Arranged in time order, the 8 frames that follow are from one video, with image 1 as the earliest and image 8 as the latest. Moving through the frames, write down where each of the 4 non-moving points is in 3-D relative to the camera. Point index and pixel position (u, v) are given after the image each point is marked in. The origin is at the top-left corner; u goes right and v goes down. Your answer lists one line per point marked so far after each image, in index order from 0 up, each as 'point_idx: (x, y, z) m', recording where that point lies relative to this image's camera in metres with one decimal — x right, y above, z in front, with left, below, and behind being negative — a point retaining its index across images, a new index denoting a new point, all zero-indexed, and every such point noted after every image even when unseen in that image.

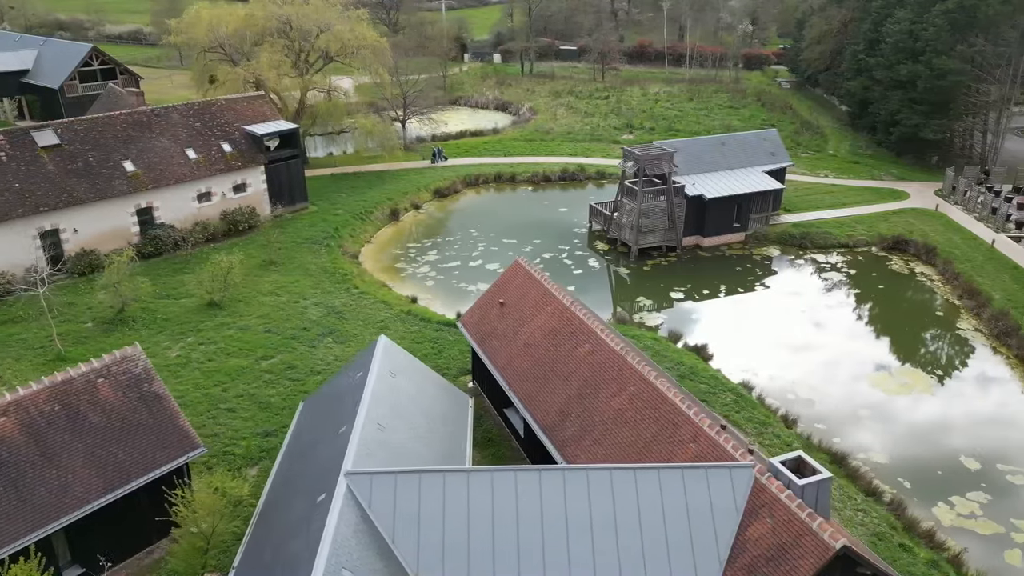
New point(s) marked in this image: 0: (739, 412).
0: (+4.8, -2.6, +19.0) m
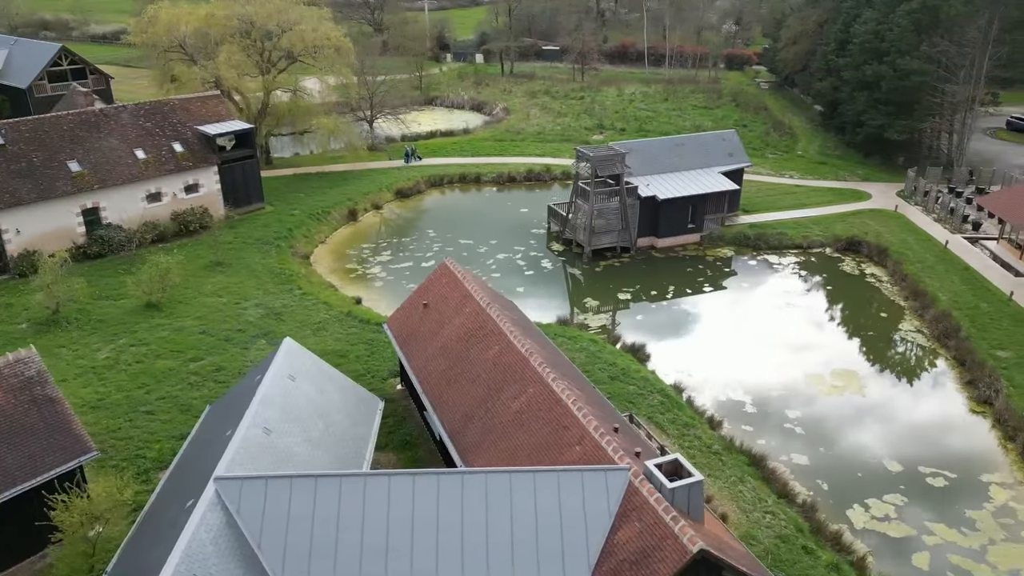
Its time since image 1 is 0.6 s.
0: (+3.2, -2.6, +19.0) m
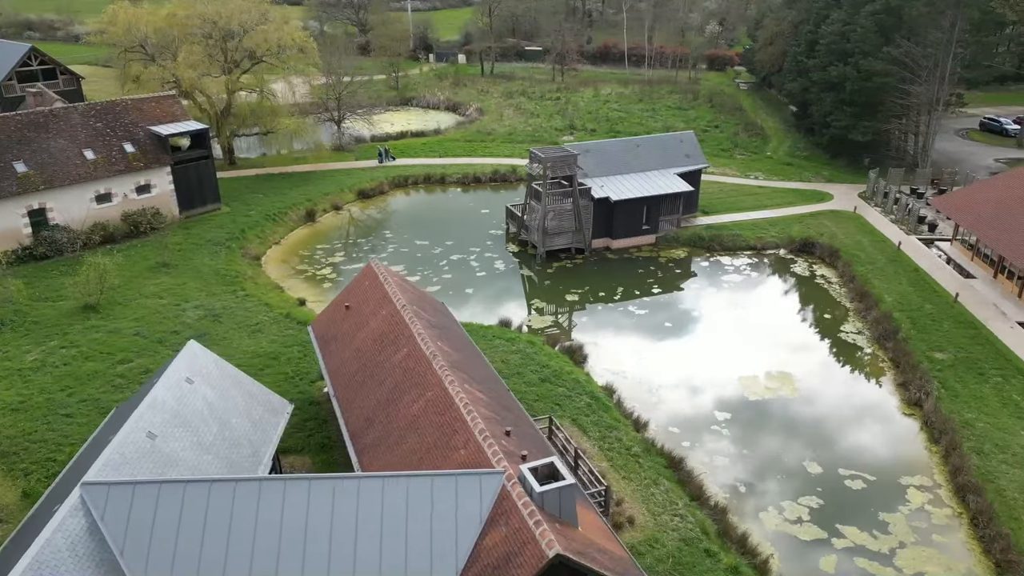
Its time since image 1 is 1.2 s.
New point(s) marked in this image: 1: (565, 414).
0: (+1.6, -2.7, +18.9) m
1: (+1.1, -2.6, +18.9) m
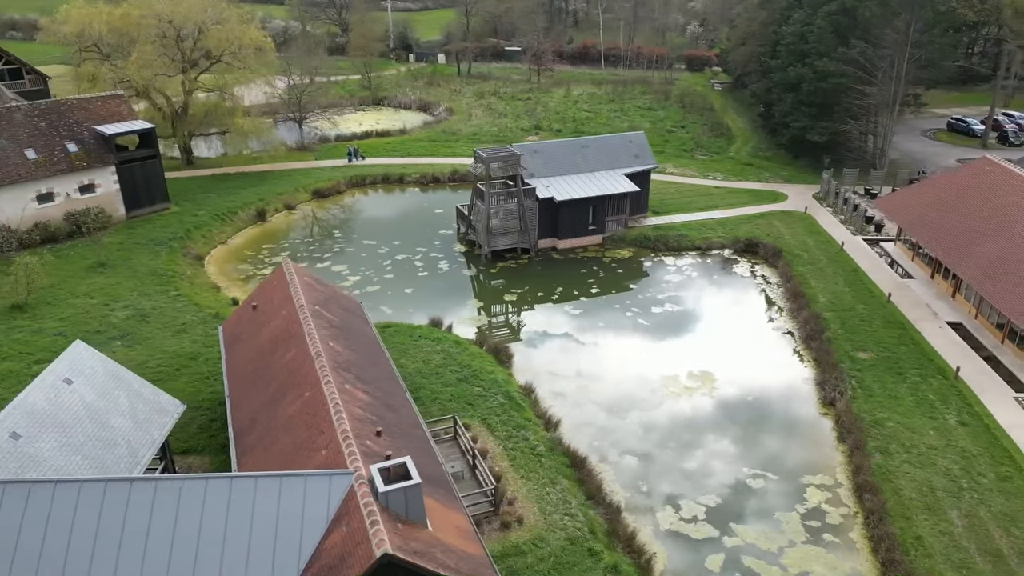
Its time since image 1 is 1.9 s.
0: (-0.3, -2.7, +18.9) m
1: (-0.8, -2.6, +18.9) m
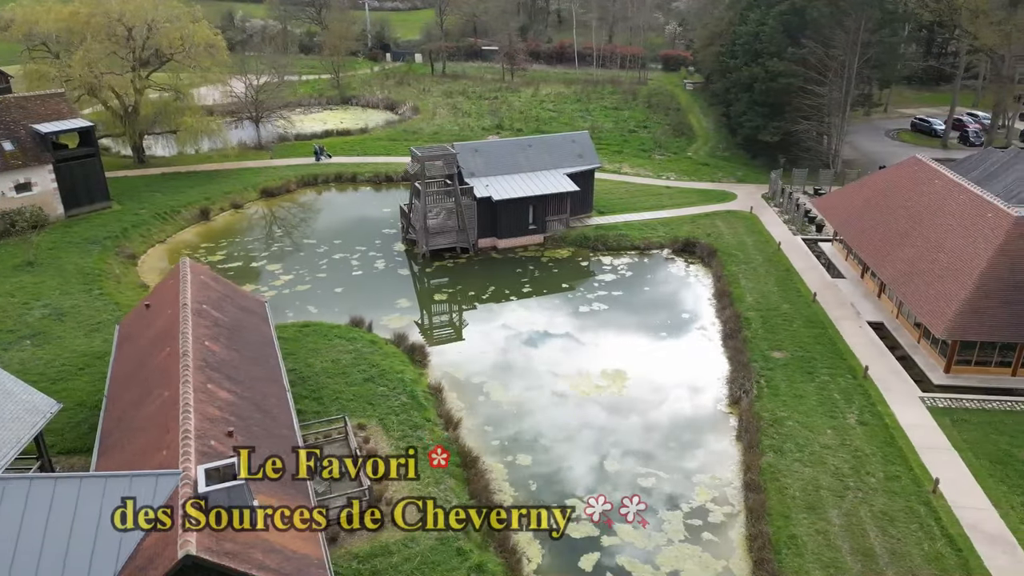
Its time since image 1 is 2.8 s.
0: (-2.4, -2.7, +18.9) m
1: (-2.9, -2.6, +18.9) m
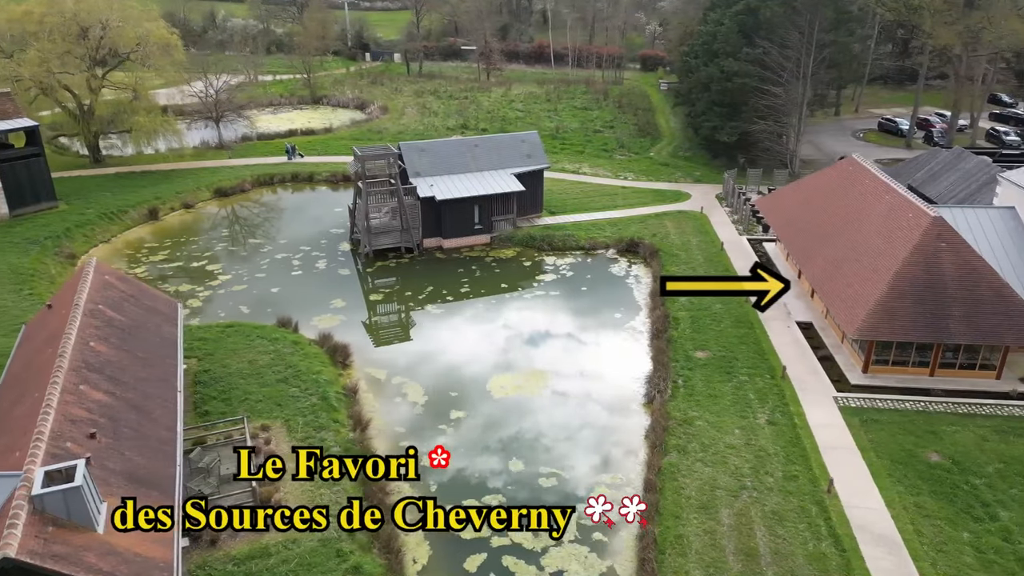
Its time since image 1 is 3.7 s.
0: (-4.3, -2.7, +18.8) m
1: (-4.8, -2.6, +18.8) m
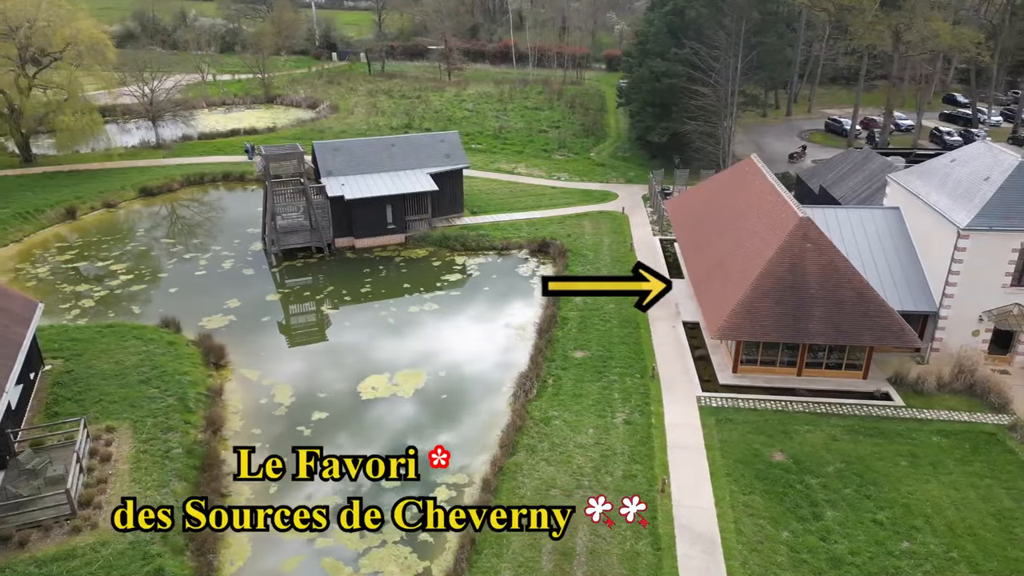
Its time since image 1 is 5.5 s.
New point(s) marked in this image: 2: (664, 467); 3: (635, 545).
0: (-7.3, -2.7, +18.8) m
1: (-7.8, -2.6, +18.7) m
2: (+2.9, -3.4, +17.4) m
3: (+2.0, -4.3, +15.0) m
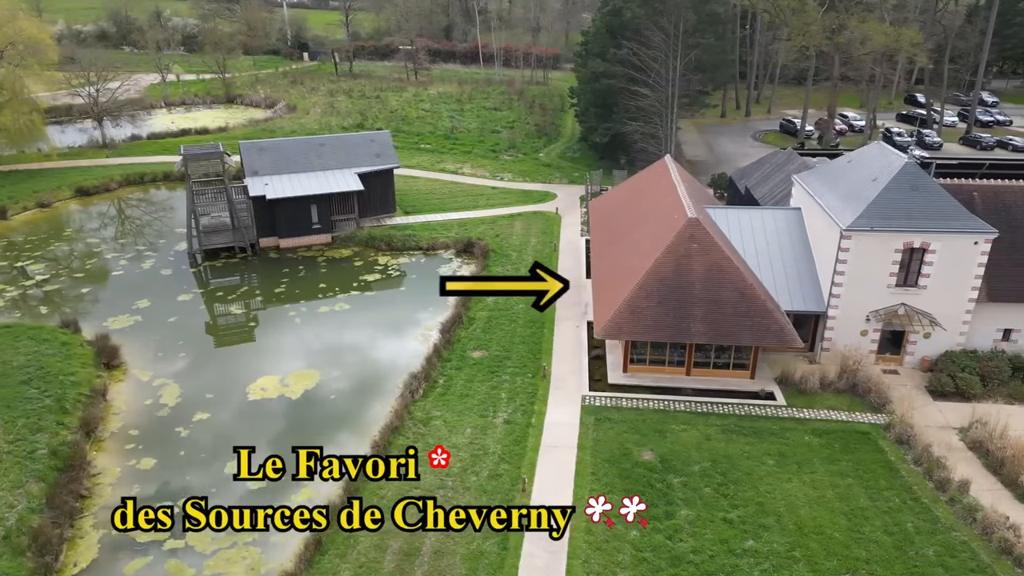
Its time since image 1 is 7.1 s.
0: (-9.9, -2.7, +18.7) m
1: (-10.4, -2.6, +18.7) m
2: (+0.4, -3.4, +17.5) m
3: (-0.5, -4.3, +15.1) m
